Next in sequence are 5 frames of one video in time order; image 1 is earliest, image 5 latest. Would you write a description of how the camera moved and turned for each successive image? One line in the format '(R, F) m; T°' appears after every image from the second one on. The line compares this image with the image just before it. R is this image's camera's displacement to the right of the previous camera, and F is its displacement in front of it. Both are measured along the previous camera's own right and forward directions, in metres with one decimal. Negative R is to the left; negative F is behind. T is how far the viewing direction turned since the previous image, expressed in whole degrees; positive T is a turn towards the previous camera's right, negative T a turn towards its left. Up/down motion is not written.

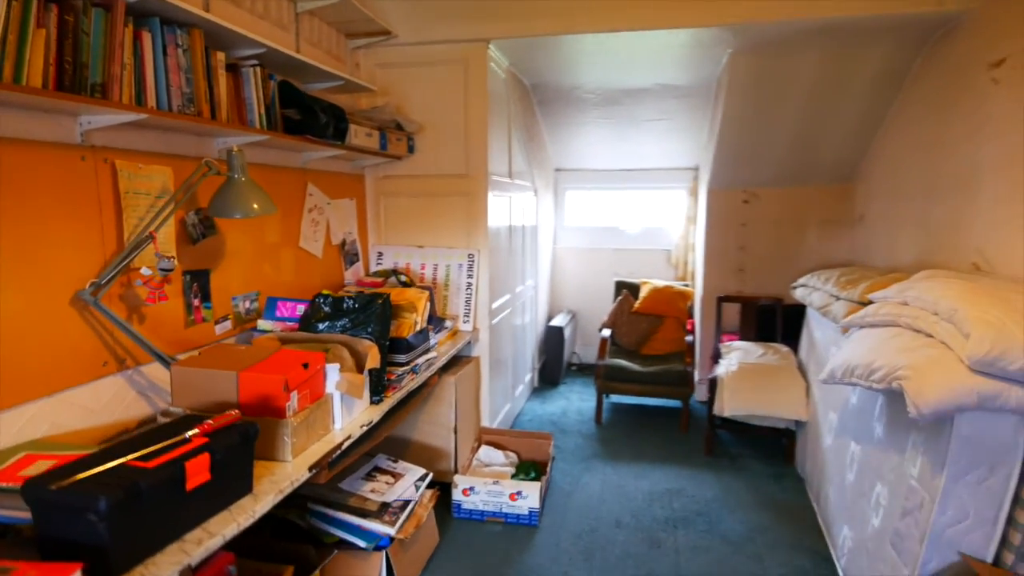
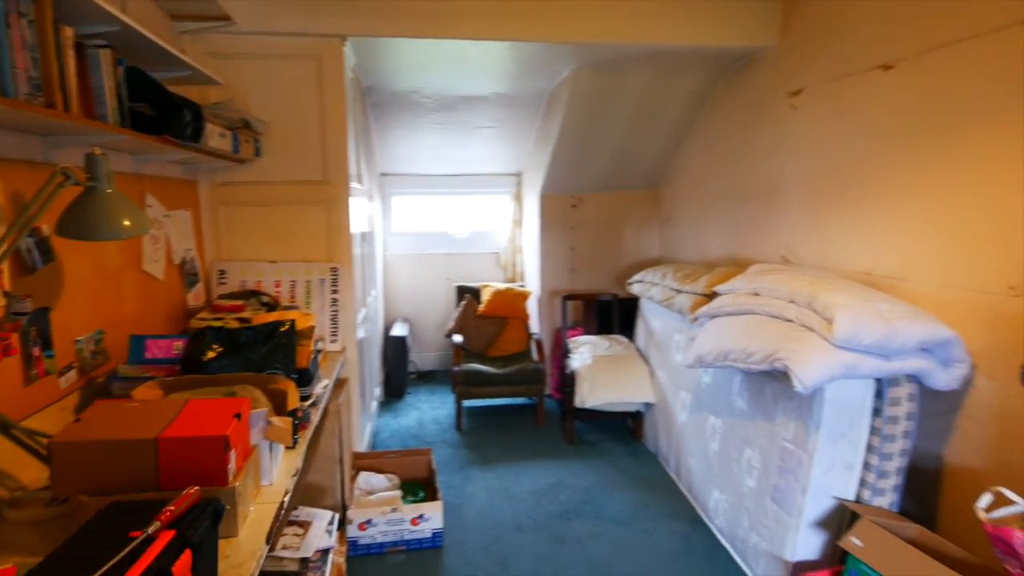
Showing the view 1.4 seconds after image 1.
(-0.4, +0.1) m; +21°
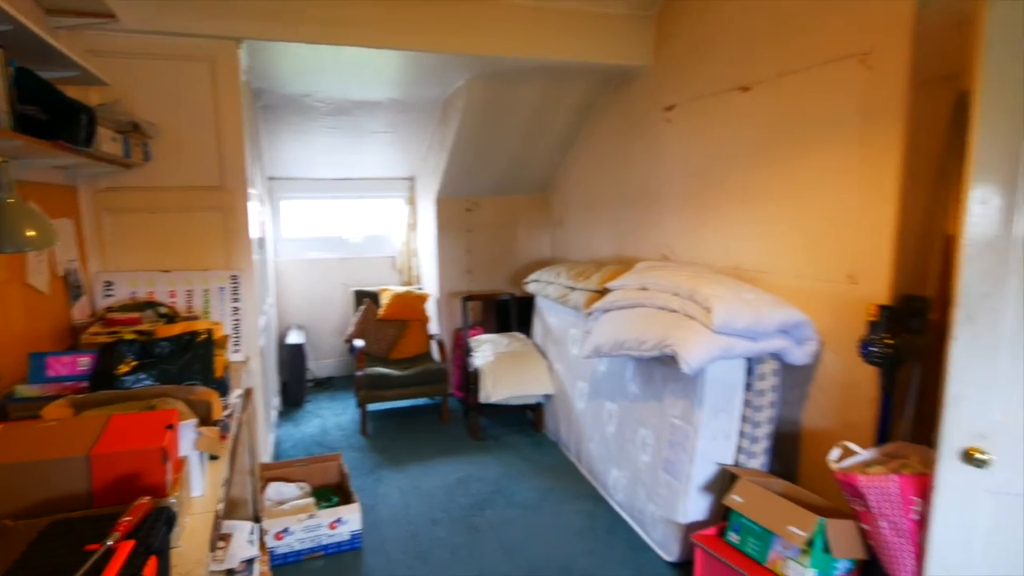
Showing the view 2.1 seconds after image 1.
(-0.1, -0.1) m; +11°
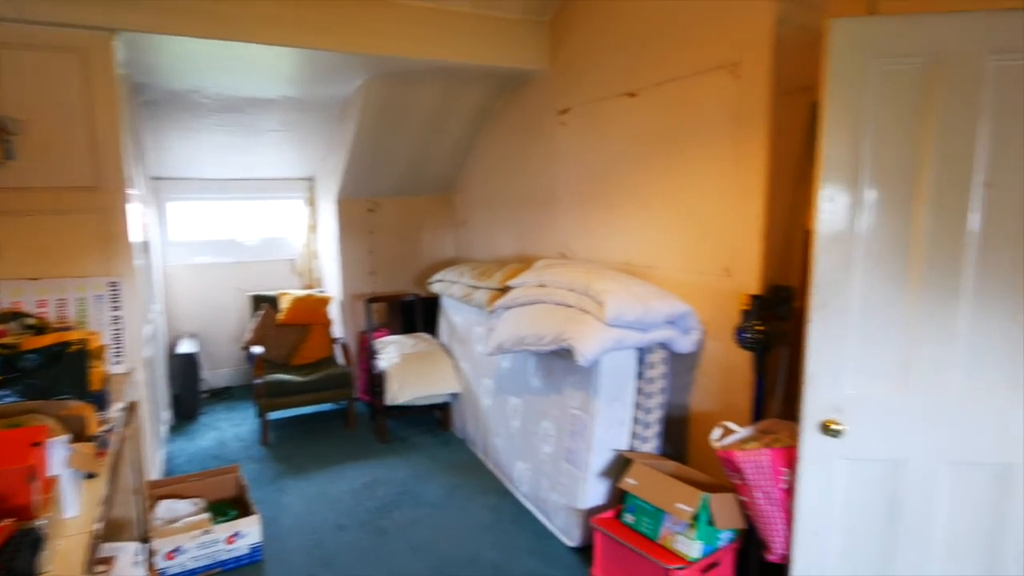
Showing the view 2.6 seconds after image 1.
(0.0, 0.0) m; +8°
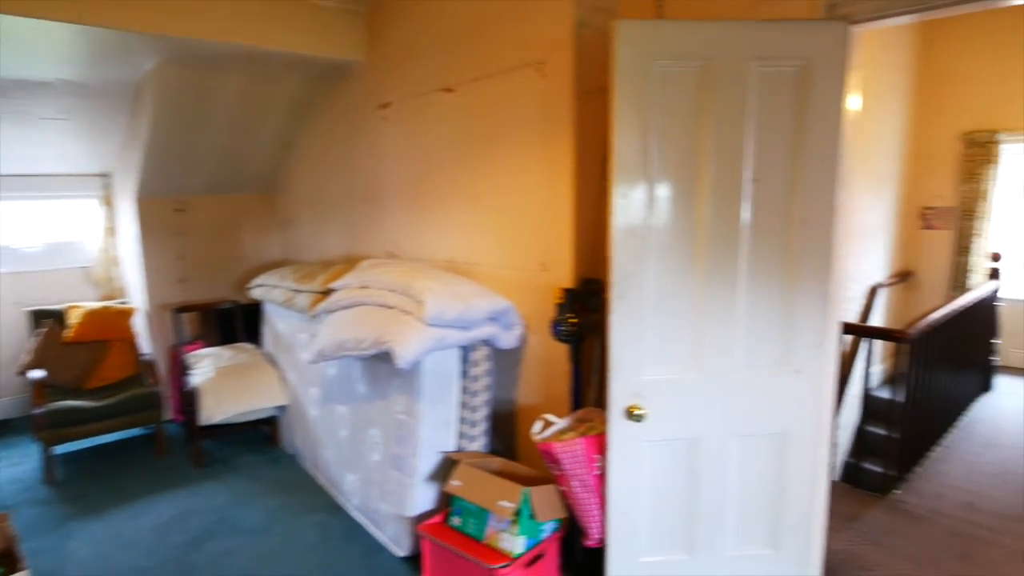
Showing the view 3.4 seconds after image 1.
(+0.2, 0.0) m; +13°
